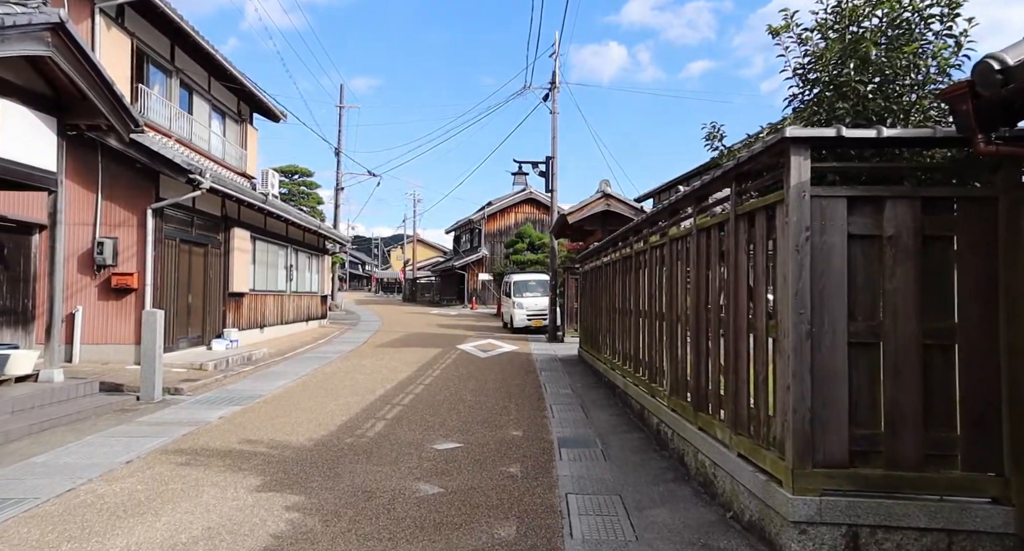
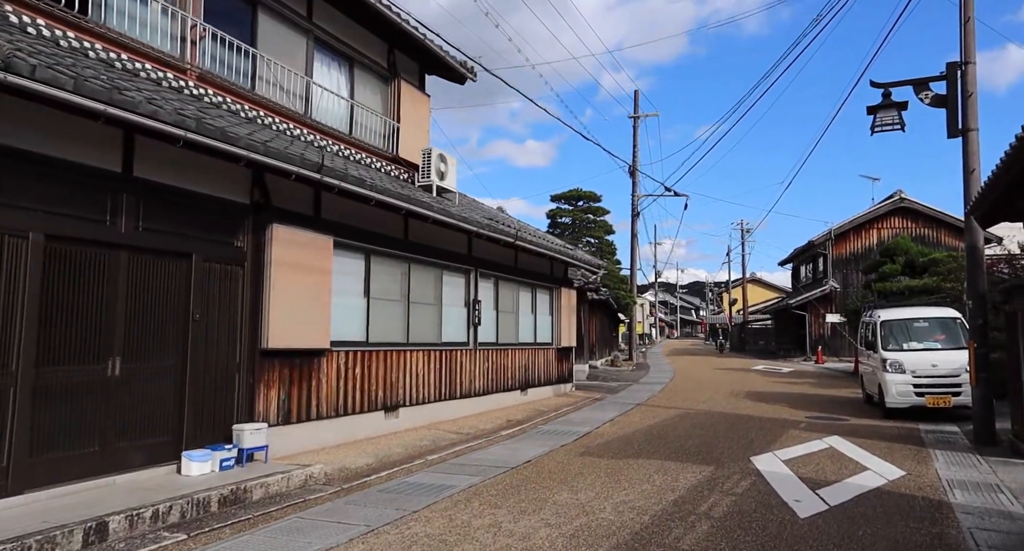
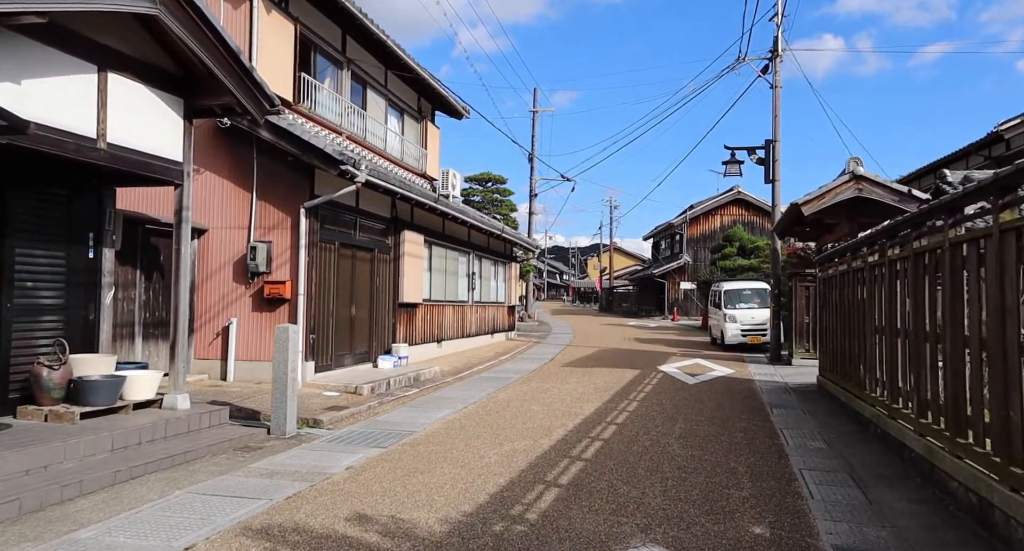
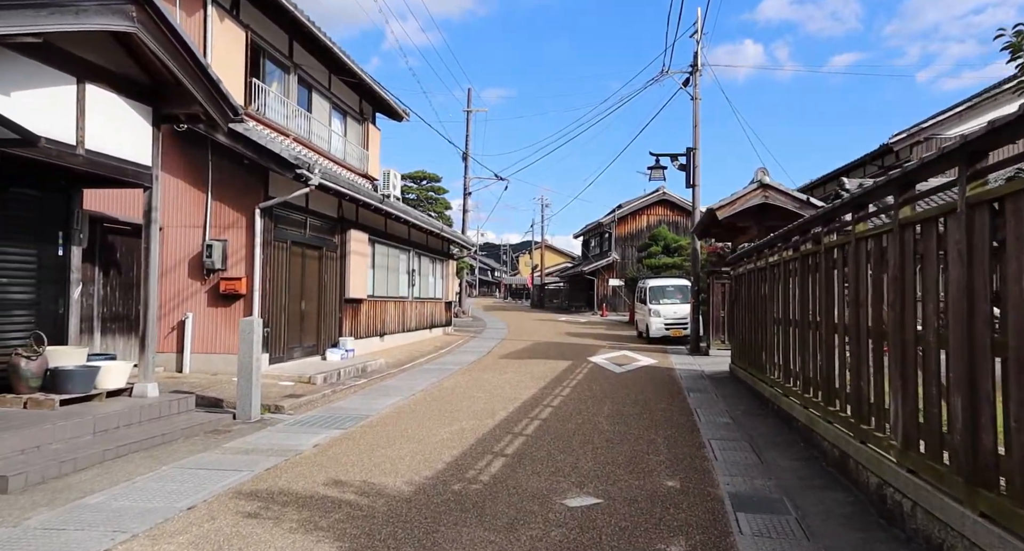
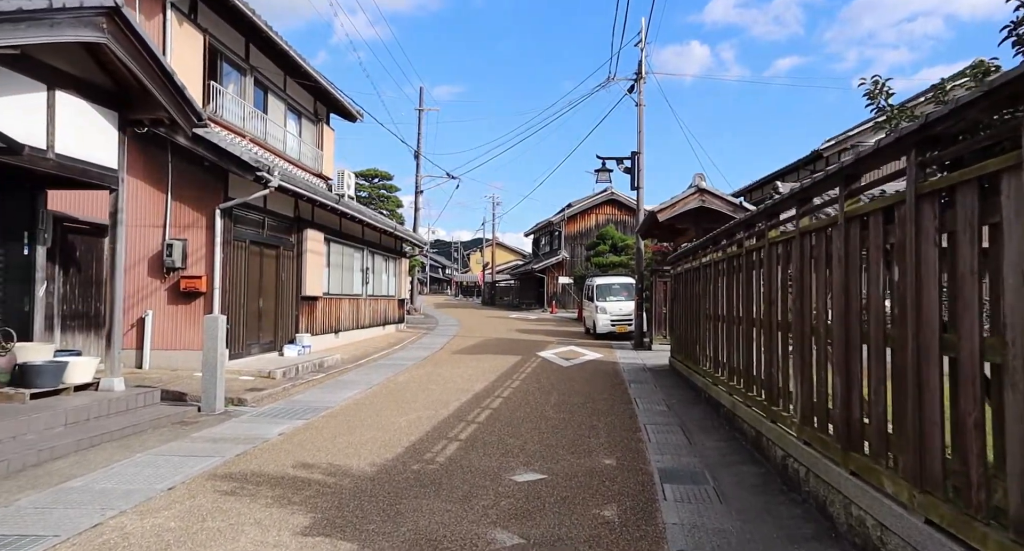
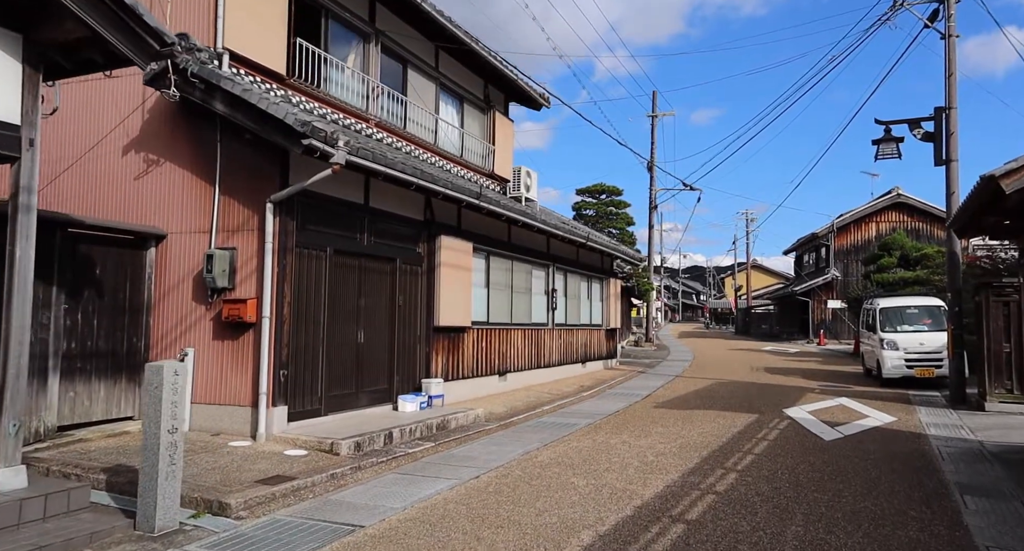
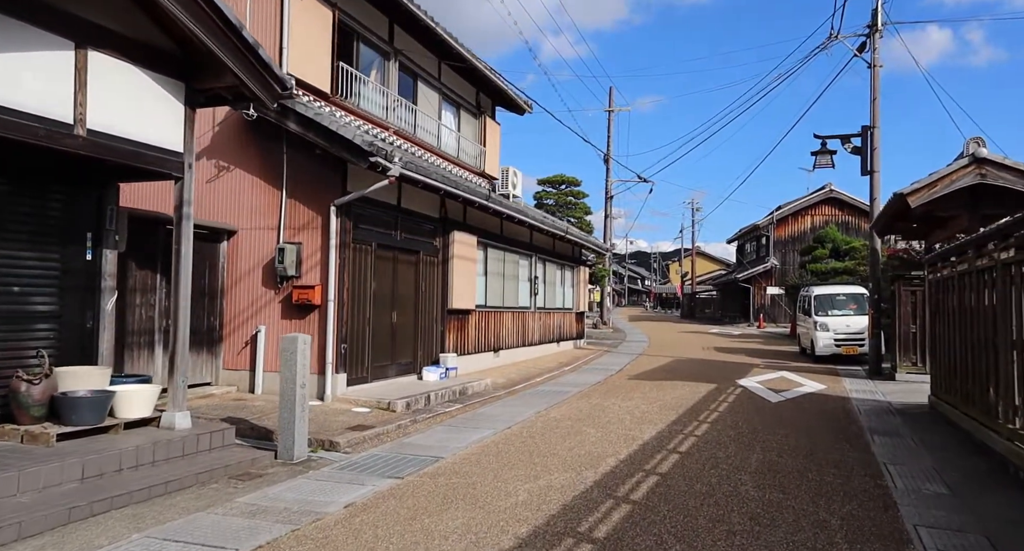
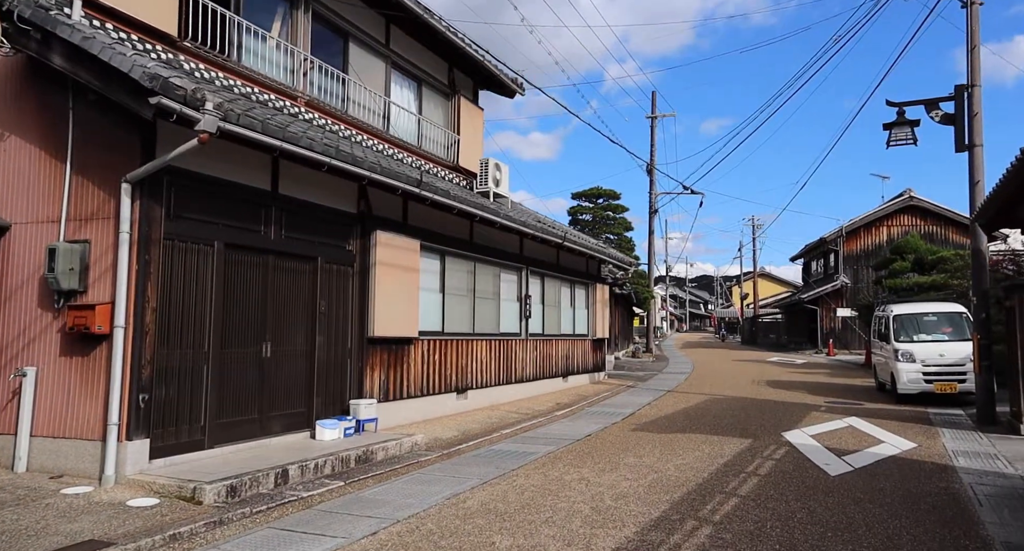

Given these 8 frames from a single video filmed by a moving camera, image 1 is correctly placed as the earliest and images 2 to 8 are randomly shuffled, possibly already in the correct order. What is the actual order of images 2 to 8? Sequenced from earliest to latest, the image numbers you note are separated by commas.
5, 4, 3, 7, 6, 8, 2
